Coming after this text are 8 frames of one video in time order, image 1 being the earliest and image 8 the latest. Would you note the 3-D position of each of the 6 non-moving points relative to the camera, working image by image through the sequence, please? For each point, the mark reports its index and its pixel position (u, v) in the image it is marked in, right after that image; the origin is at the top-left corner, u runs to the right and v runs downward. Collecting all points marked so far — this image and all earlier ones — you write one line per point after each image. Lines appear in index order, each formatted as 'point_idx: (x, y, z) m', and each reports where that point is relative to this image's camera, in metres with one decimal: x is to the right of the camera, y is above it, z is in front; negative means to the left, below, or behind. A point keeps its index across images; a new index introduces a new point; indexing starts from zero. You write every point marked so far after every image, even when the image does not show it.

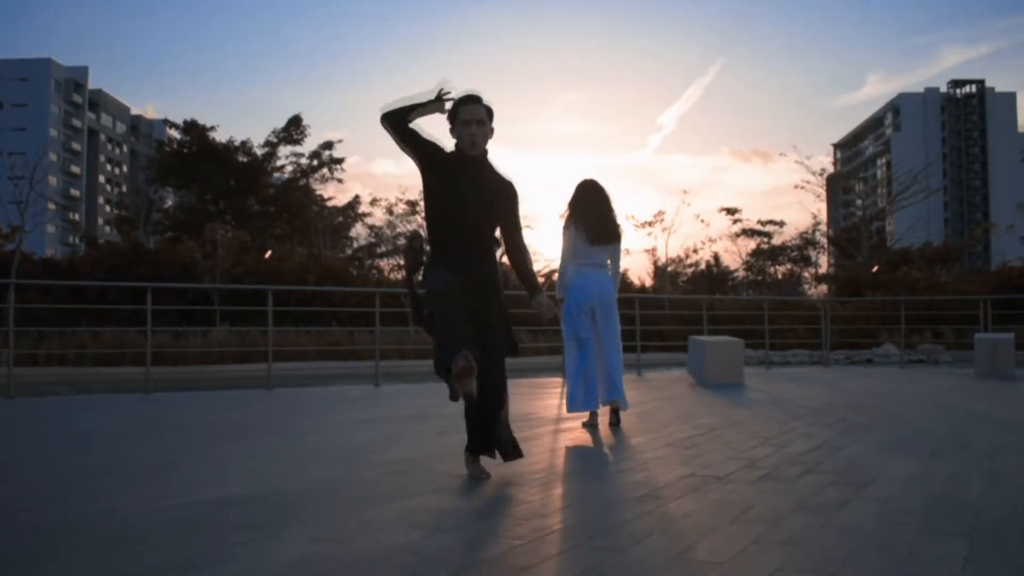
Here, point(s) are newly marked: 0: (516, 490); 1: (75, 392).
0: (0.0, -0.8, +3.4) m
1: (-4.8, -1.1, +9.9) m
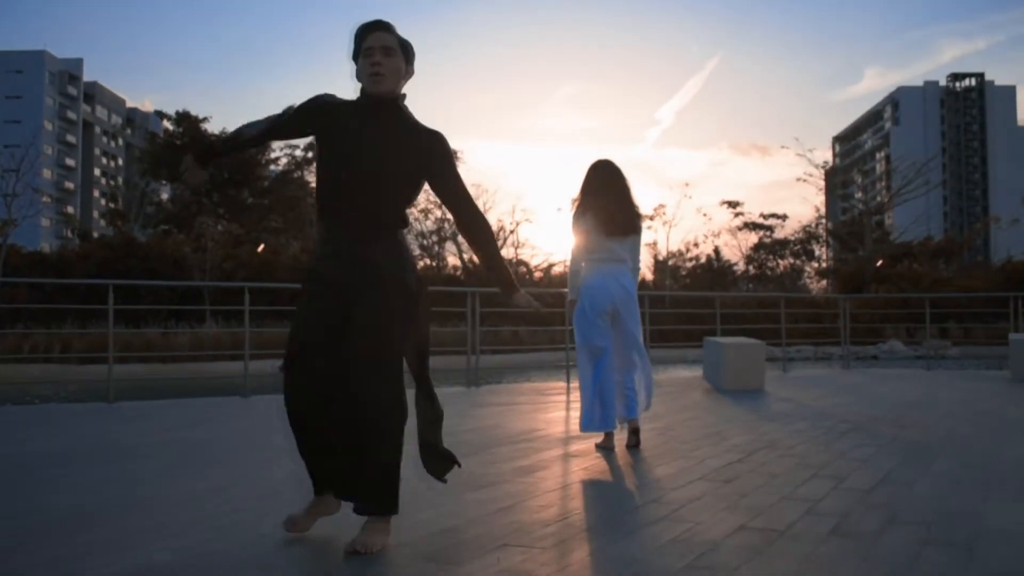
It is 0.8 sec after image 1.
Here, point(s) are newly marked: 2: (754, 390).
0: (0.0, -0.8, +2.7) m
1: (-4.8, -1.1, +9.2) m
2: (+2.2, -0.9, +8.3) m
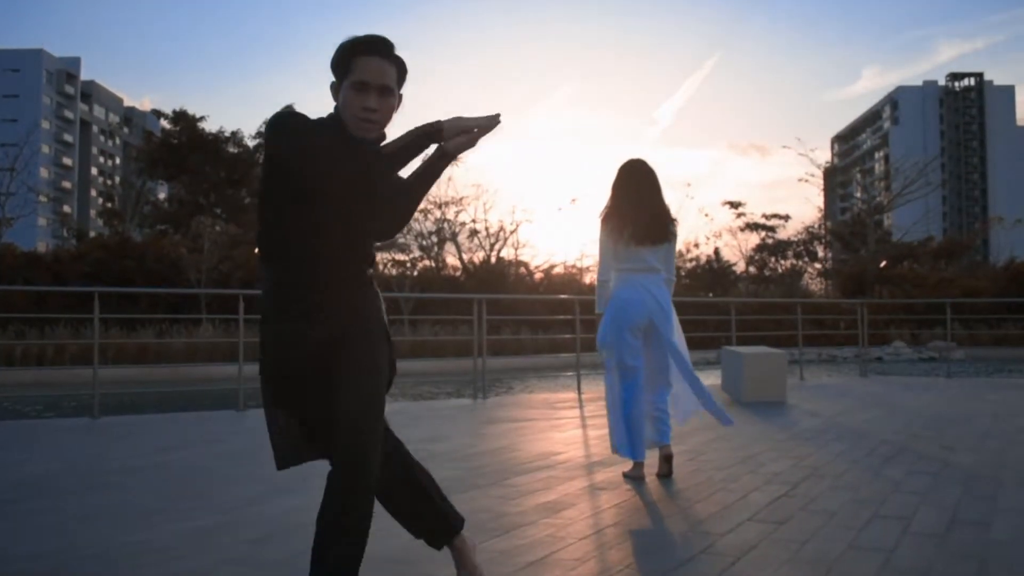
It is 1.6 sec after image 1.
0: (+0.1, -0.8, +2.3) m
1: (-4.7, -1.2, +8.8) m
2: (+2.3, -1.0, +7.9) m
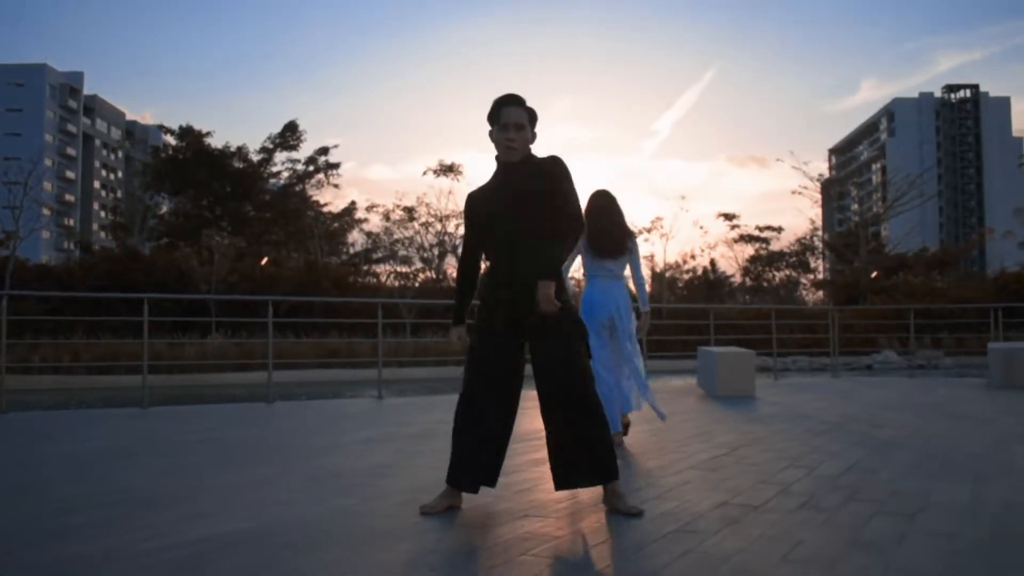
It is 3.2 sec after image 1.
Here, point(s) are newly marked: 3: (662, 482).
0: (+0.1, -0.8, +3.2) m
1: (-4.7, -1.3, +9.7) m
2: (+2.3, -1.1, +8.8) m
3: (+0.6, -0.8, +3.8) m
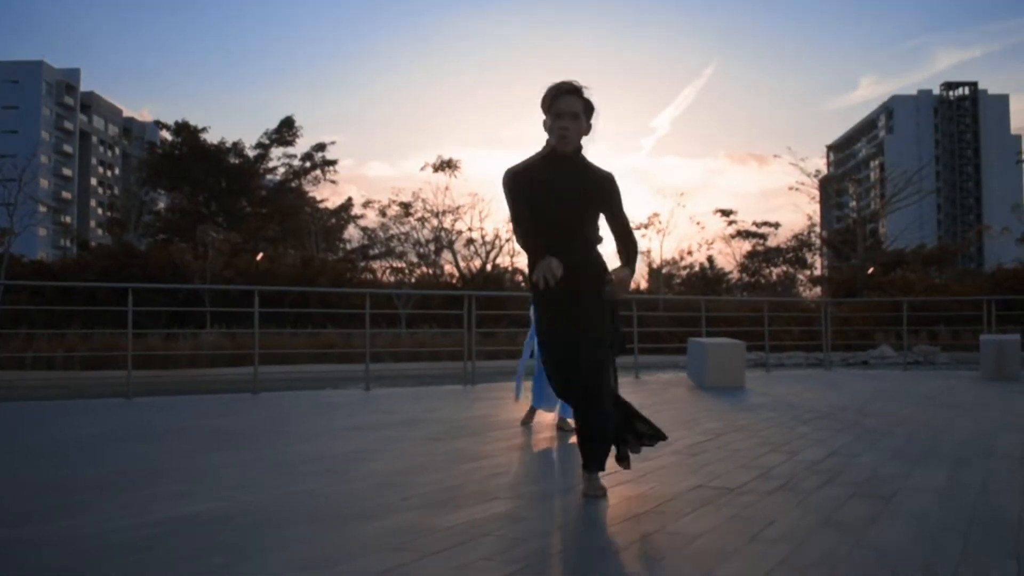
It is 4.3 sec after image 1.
0: (0.0, -0.7, +3.1) m
1: (-4.8, -1.2, +9.6) m
2: (+2.2, -1.0, +8.7) m
3: (+0.5, -0.7, +3.8) m
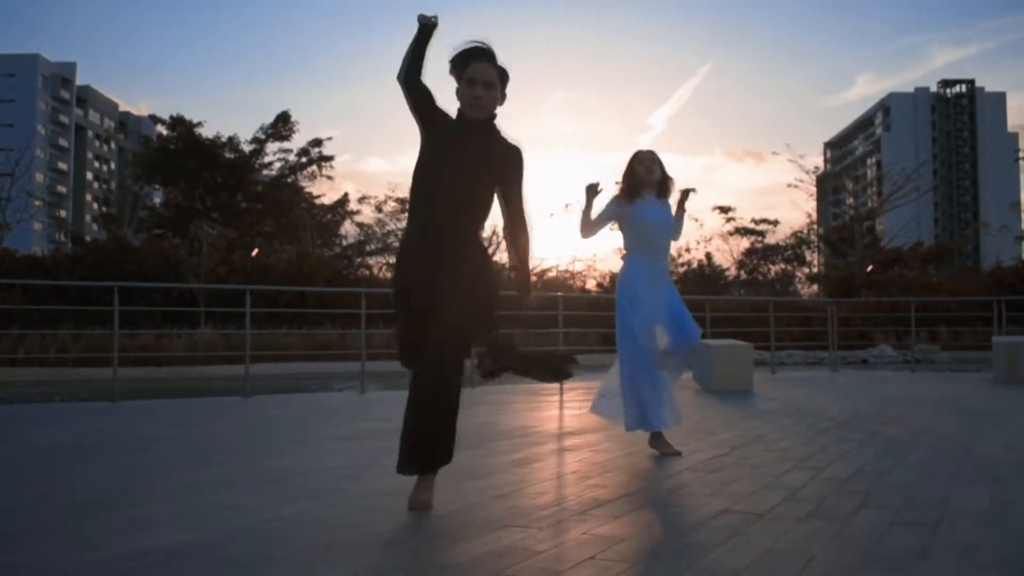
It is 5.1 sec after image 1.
0: (0.0, -0.8, +2.9) m
1: (-4.8, -1.1, +9.3) m
2: (+2.2, -1.0, +8.5) m
3: (+0.6, -0.8, +3.5) m
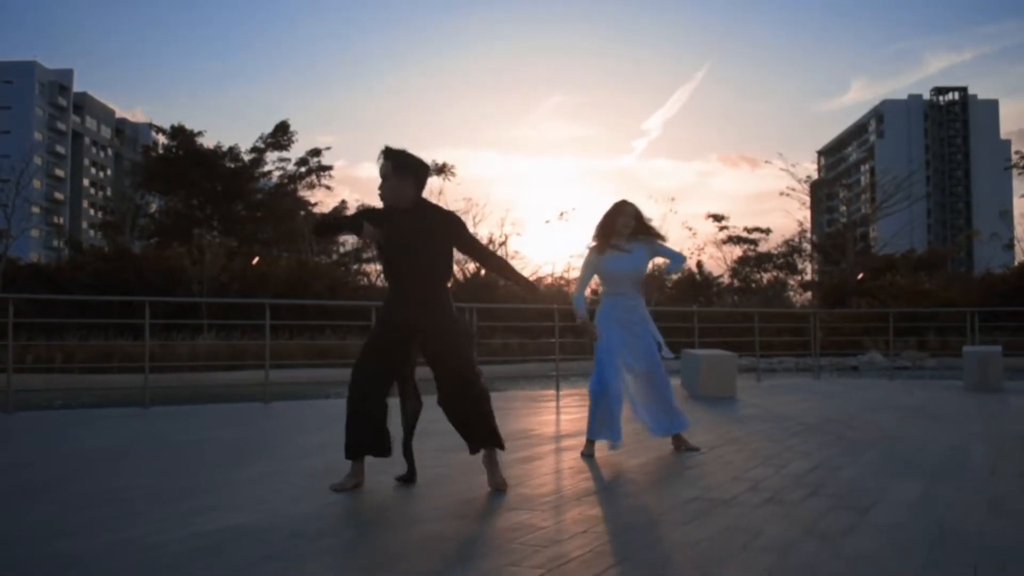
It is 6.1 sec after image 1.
0: (0.0, -0.9, +3.4) m
1: (-4.8, -1.3, +9.9) m
2: (+2.2, -1.1, +9.1) m
3: (+0.6, -0.9, +4.1) m
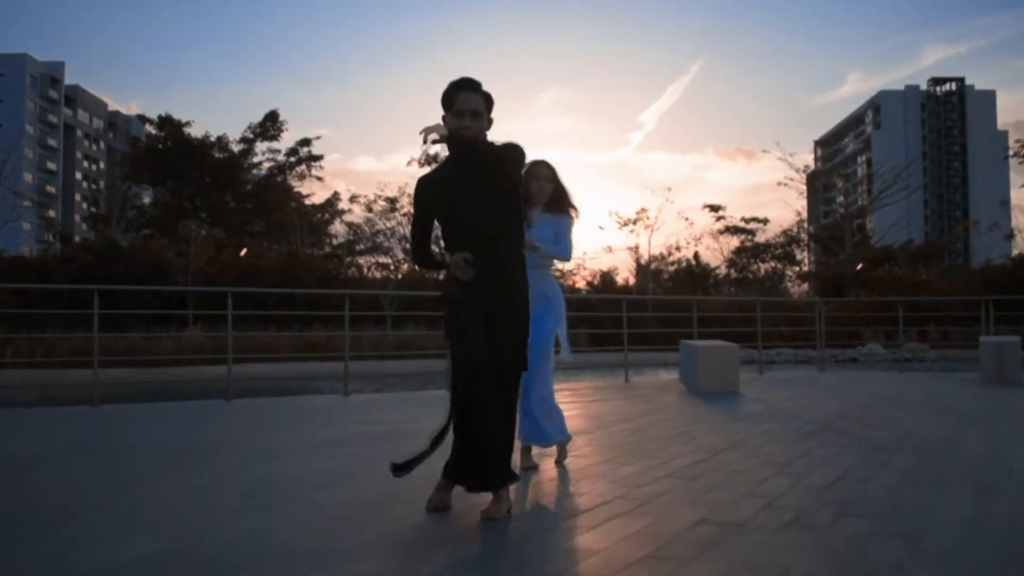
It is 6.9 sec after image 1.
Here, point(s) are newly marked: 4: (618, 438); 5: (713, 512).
0: (-0.1, -0.8, +2.8) m
1: (-5.0, -1.2, +9.2) m
2: (+2.0, -1.0, +8.4) m
3: (+0.5, -0.8, +3.5) m
4: (+0.6, -0.8, +5.0) m
5: (+0.7, -0.8, +3.1) m
